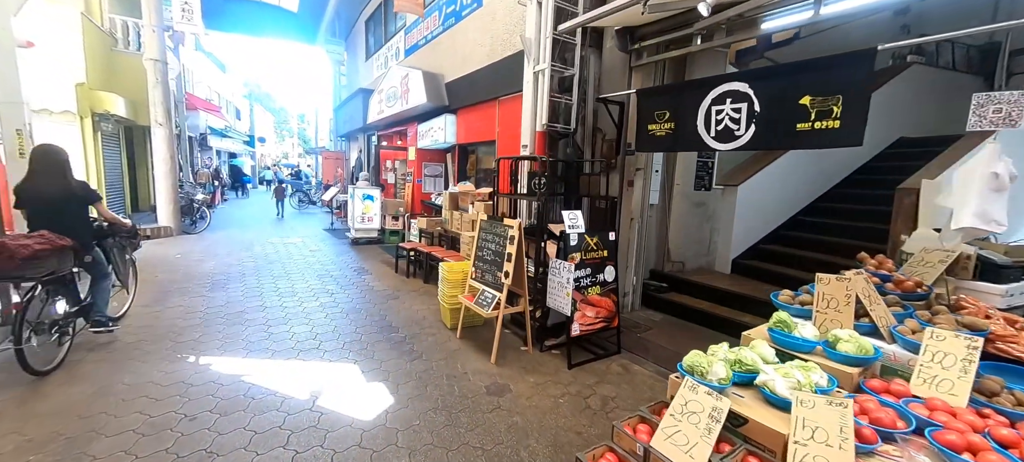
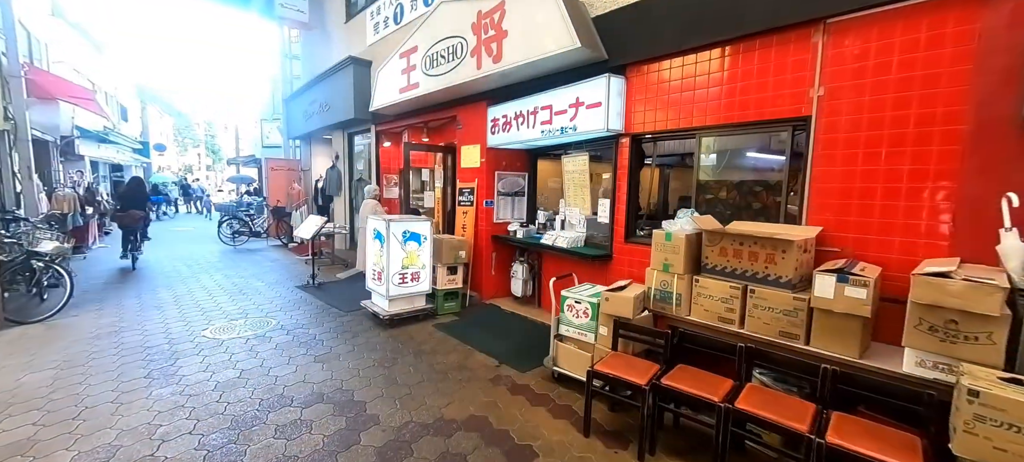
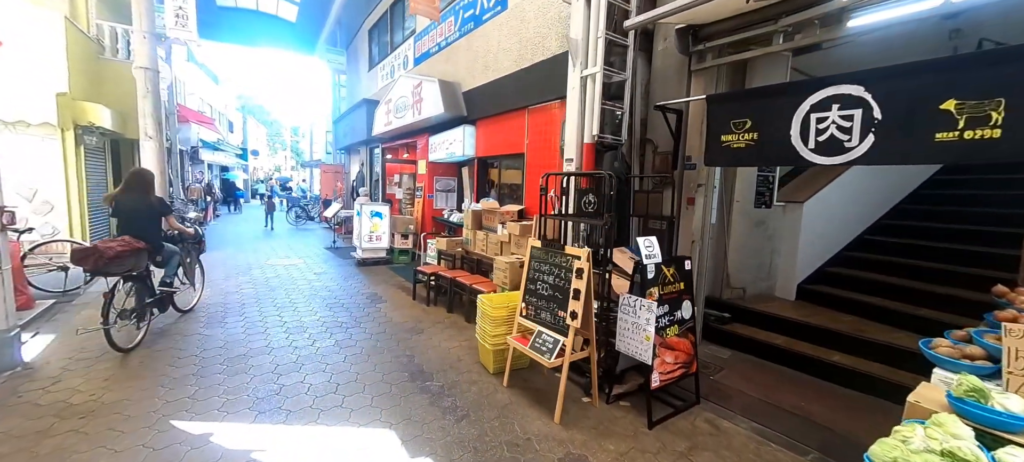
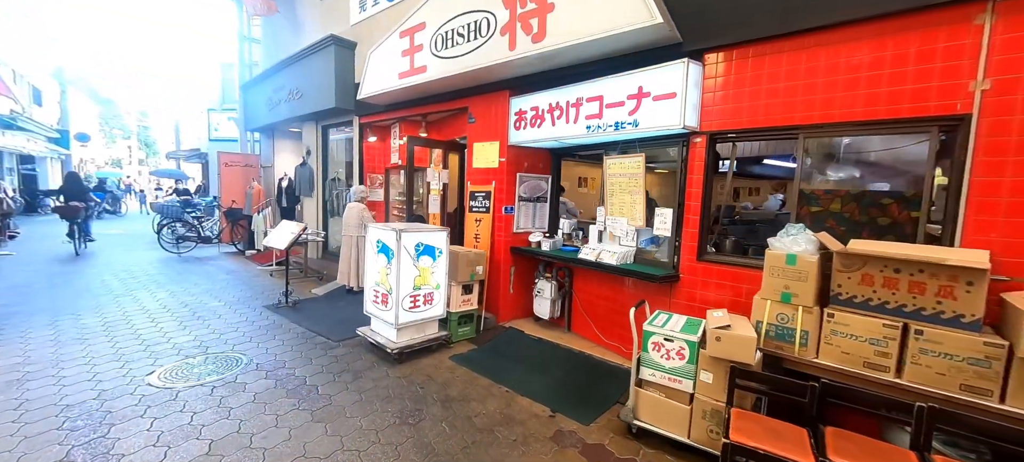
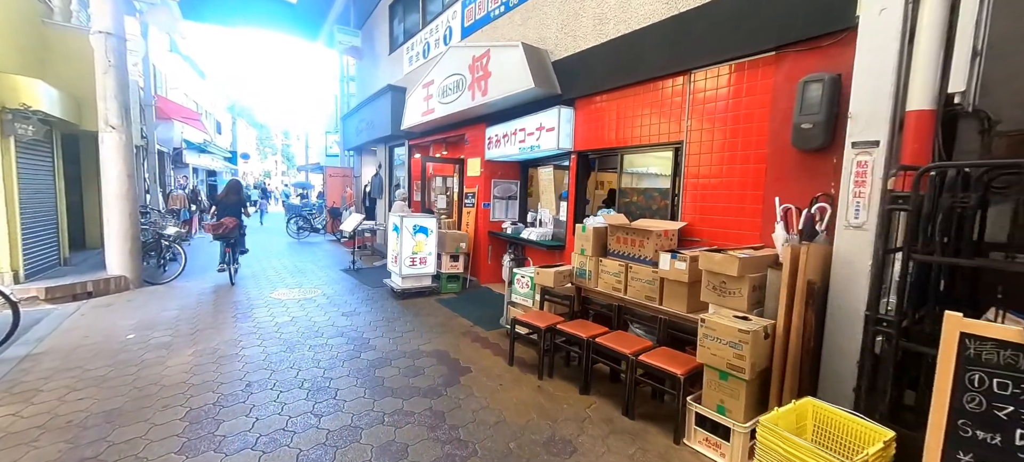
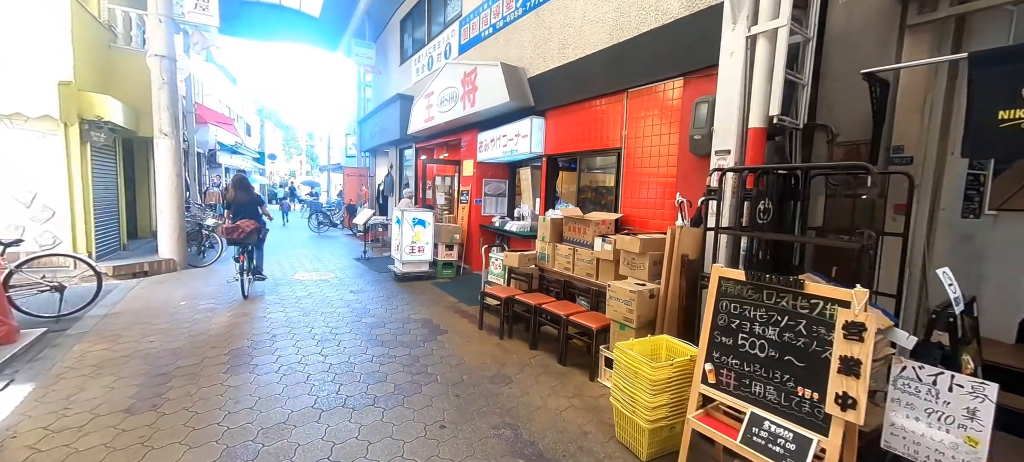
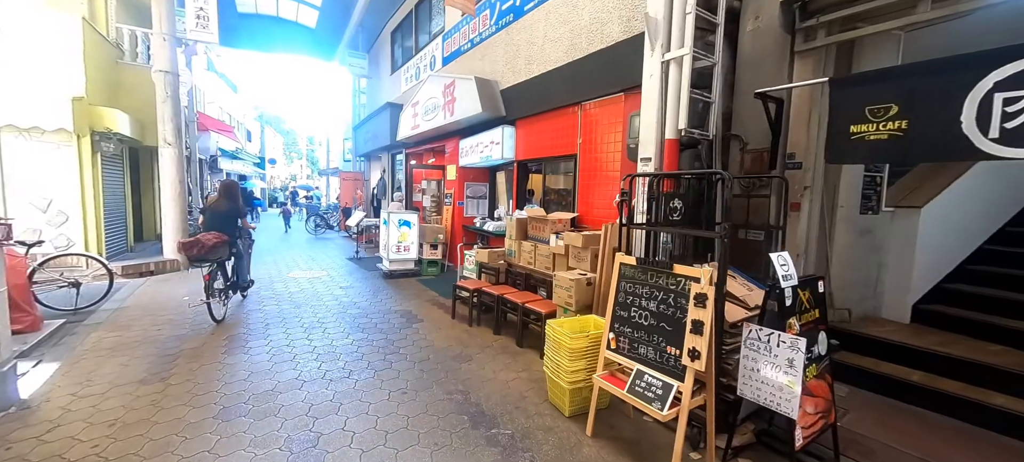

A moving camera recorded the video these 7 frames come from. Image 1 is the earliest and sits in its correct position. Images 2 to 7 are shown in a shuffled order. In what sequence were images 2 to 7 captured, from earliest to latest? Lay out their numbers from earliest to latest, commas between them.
3, 7, 6, 5, 2, 4
